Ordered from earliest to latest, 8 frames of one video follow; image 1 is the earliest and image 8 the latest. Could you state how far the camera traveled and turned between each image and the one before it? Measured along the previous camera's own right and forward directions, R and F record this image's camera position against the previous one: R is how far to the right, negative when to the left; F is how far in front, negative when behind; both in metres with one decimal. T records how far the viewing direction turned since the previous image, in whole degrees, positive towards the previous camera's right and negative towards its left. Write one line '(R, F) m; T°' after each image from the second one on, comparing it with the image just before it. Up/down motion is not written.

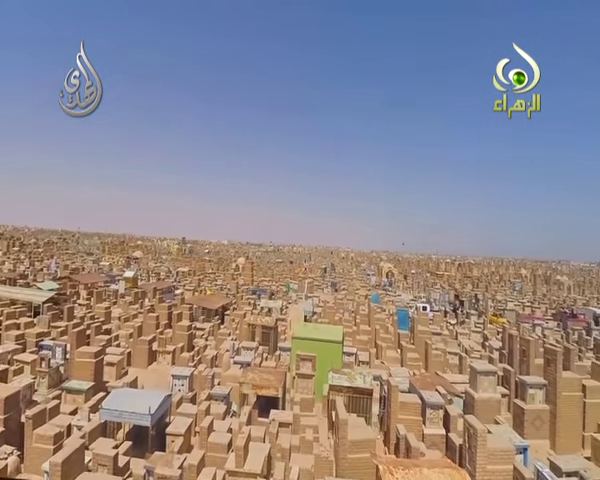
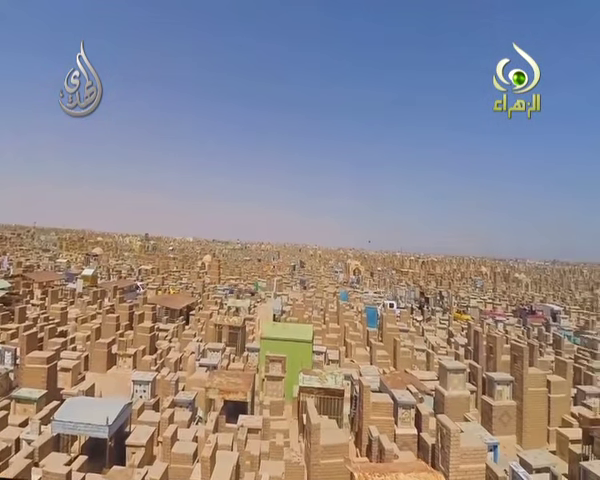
(-0.1, +0.3) m; +5°
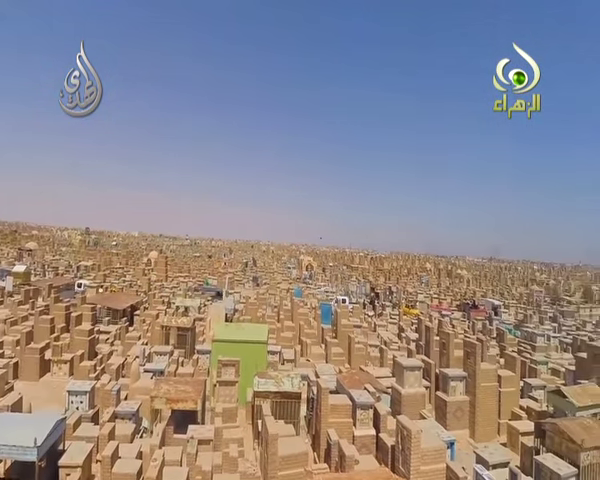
(-0.1, +0.5) m; +7°
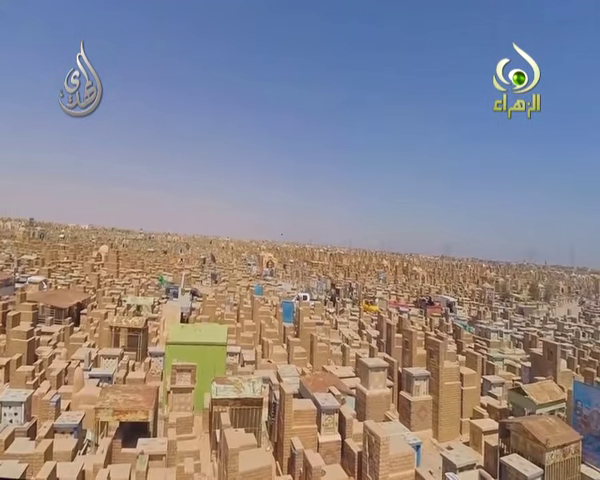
(-0.1, +0.5) m; +6°
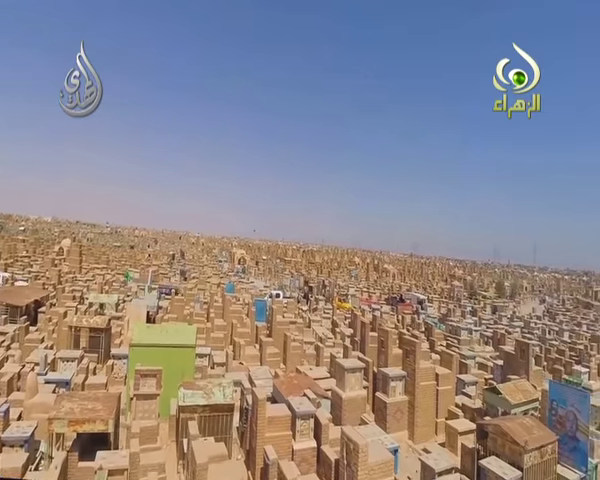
(-0.1, +0.4) m; +4°
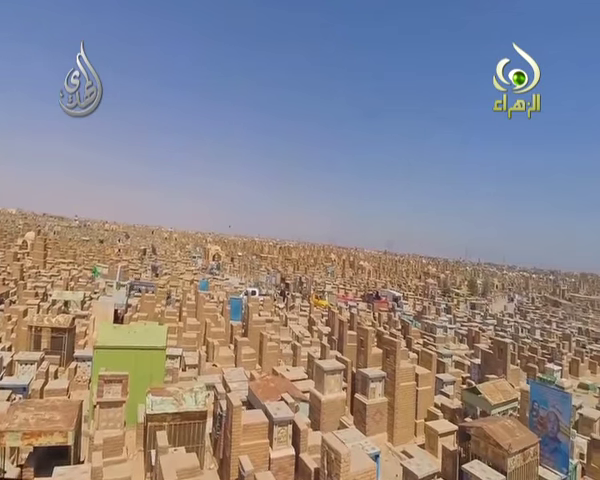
(-0.1, +0.4) m; +3°
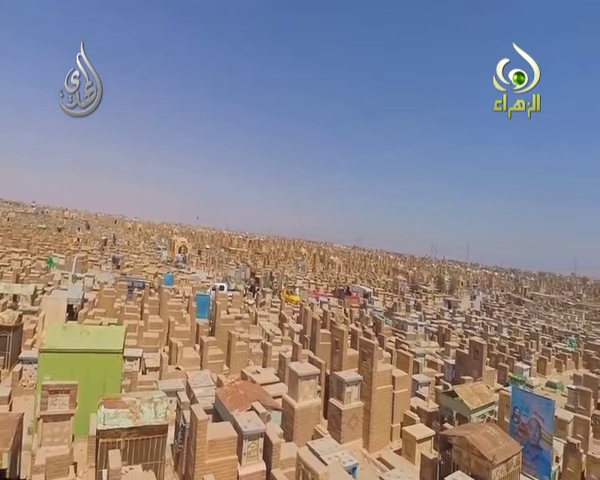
(-0.1, +0.7) m; +4°
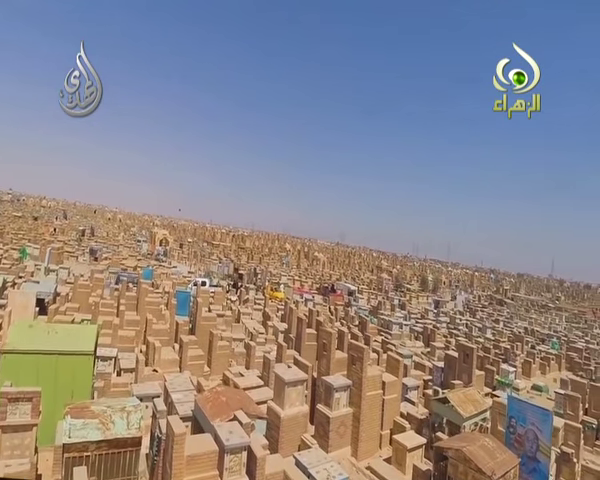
(-0.1, +0.6) m; +2°
